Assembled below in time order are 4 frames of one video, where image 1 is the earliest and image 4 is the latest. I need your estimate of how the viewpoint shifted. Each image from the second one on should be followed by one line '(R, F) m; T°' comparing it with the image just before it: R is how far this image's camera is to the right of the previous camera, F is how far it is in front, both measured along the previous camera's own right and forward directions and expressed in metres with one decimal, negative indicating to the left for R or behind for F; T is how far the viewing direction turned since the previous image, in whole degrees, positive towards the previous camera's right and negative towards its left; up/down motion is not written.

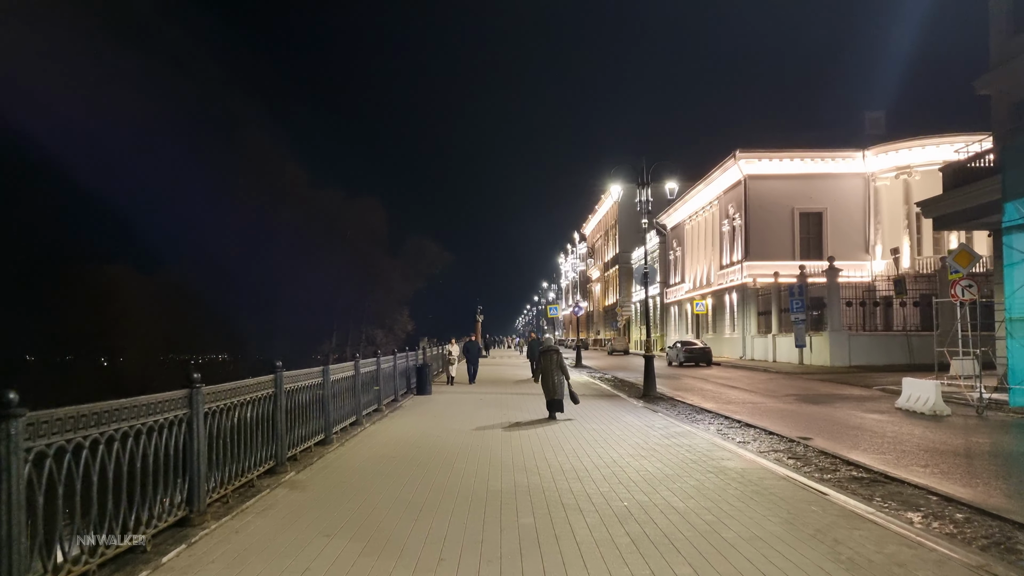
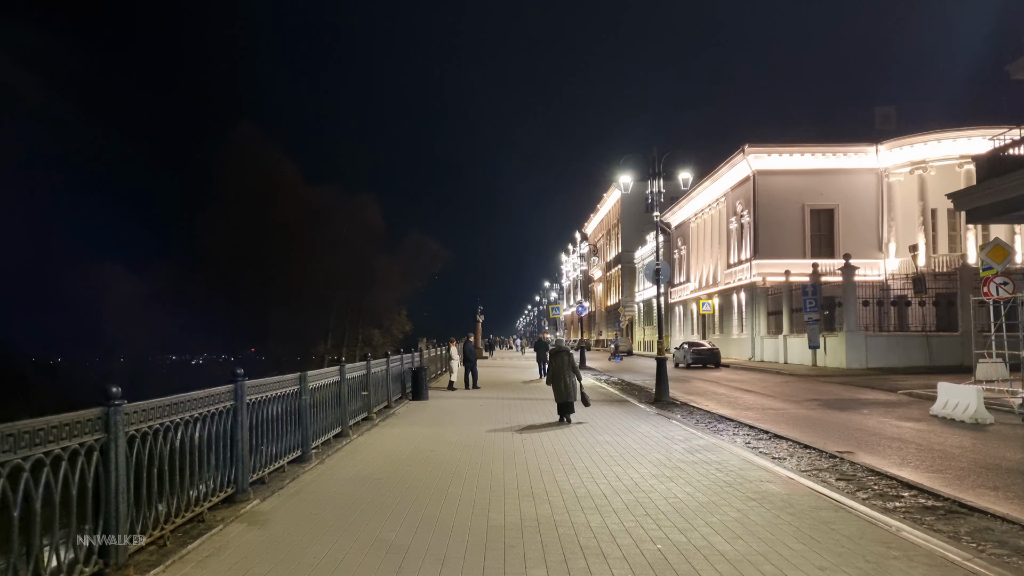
(0.0, +1.4) m; 0°
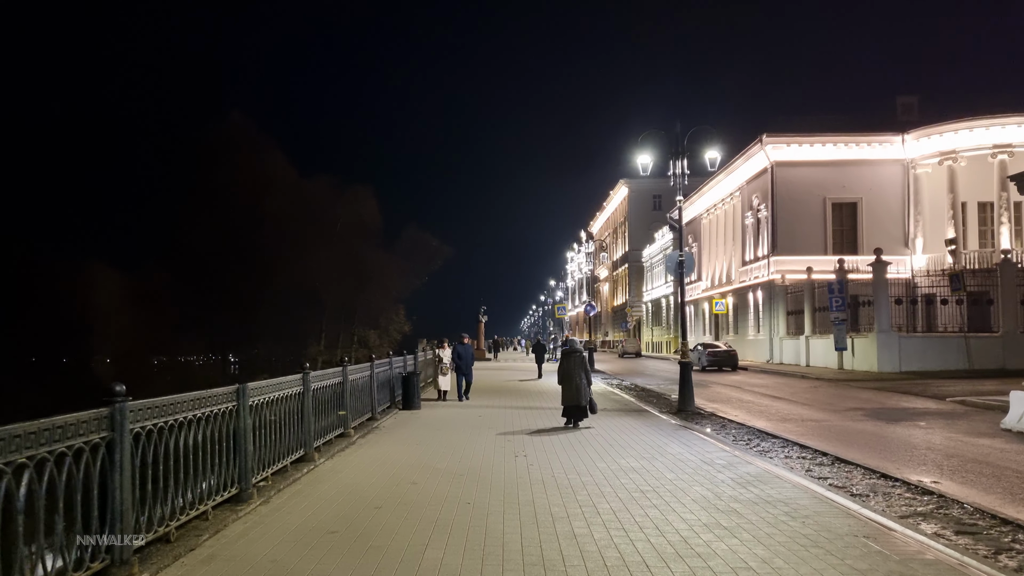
(0.0, +2.2) m; 0°
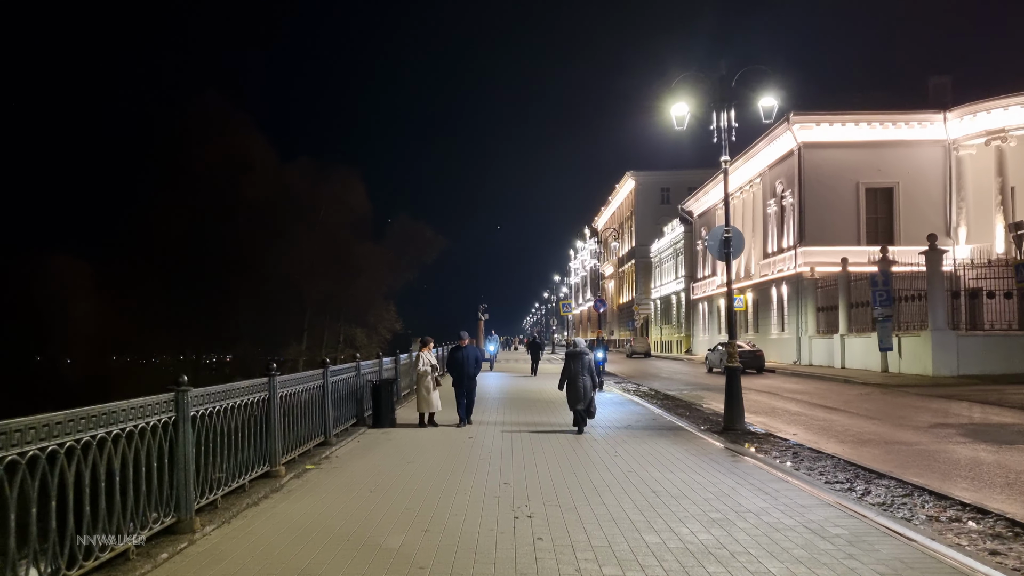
(0.0, +3.6) m; 0°
